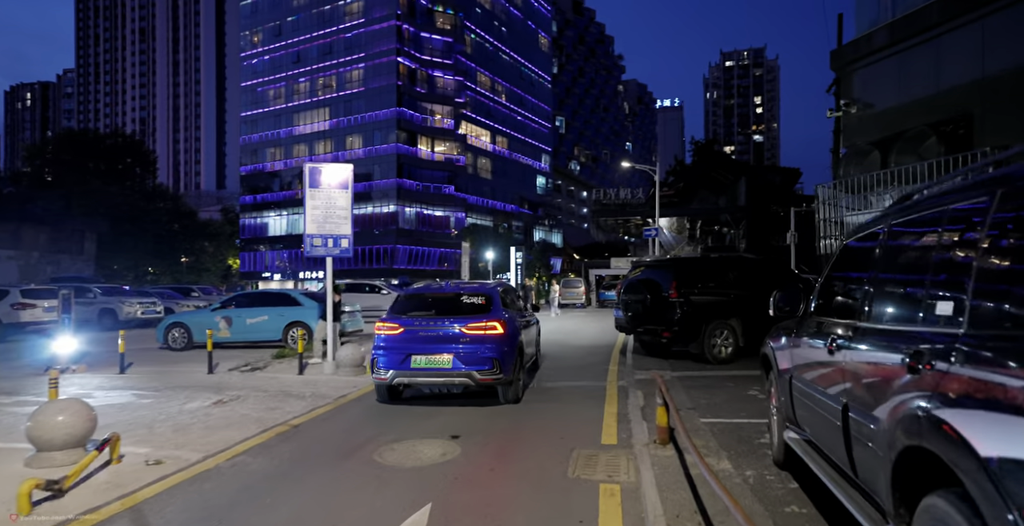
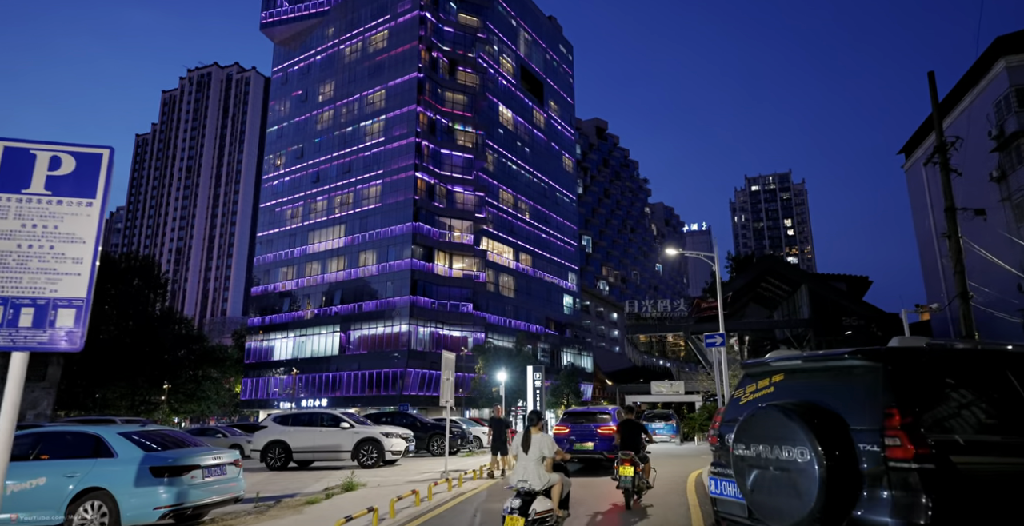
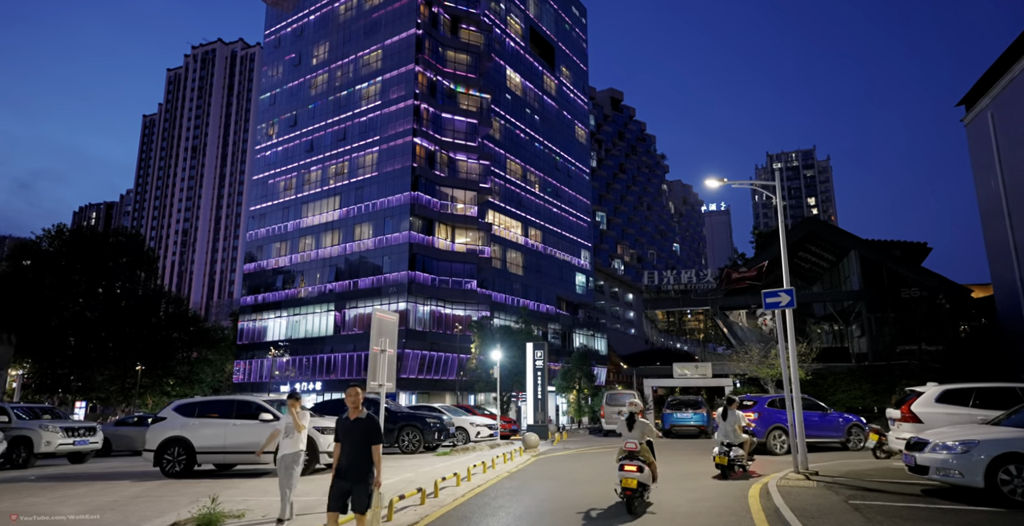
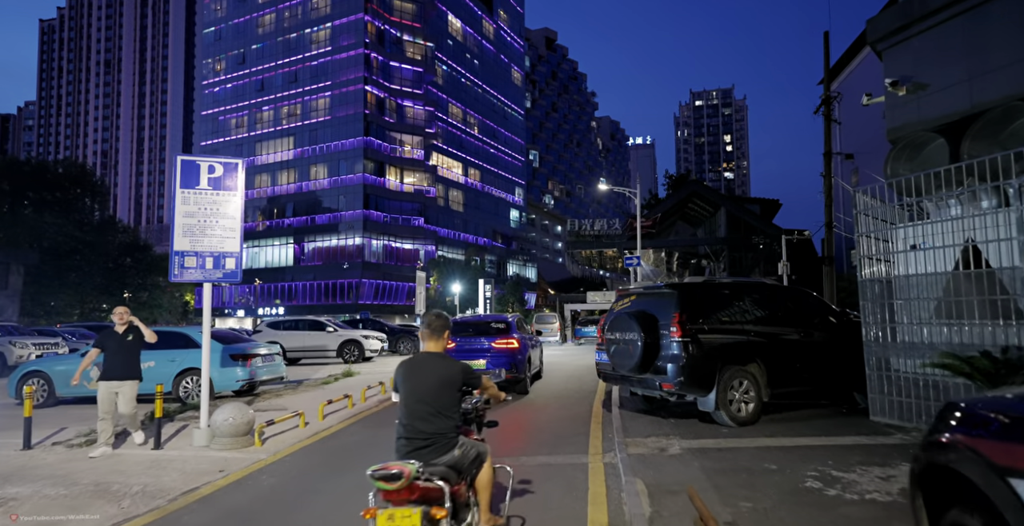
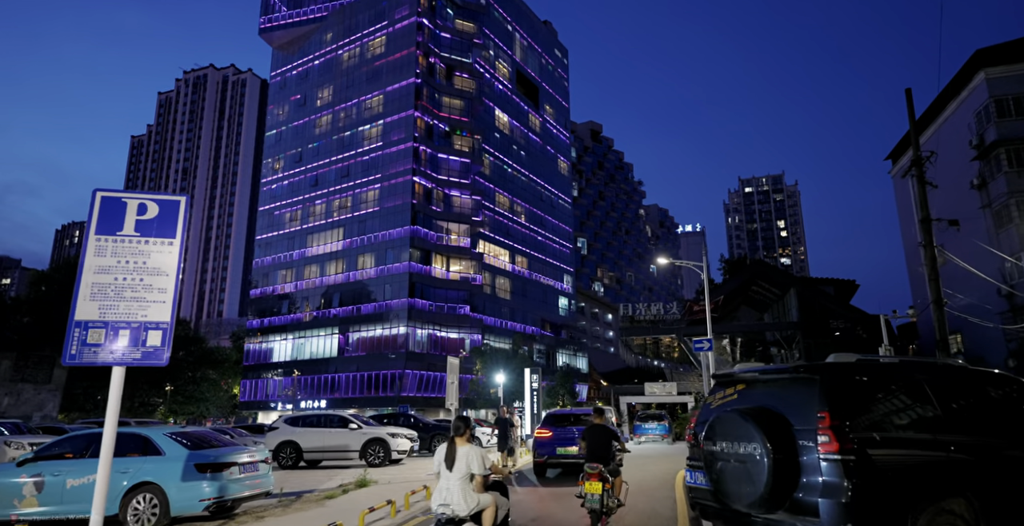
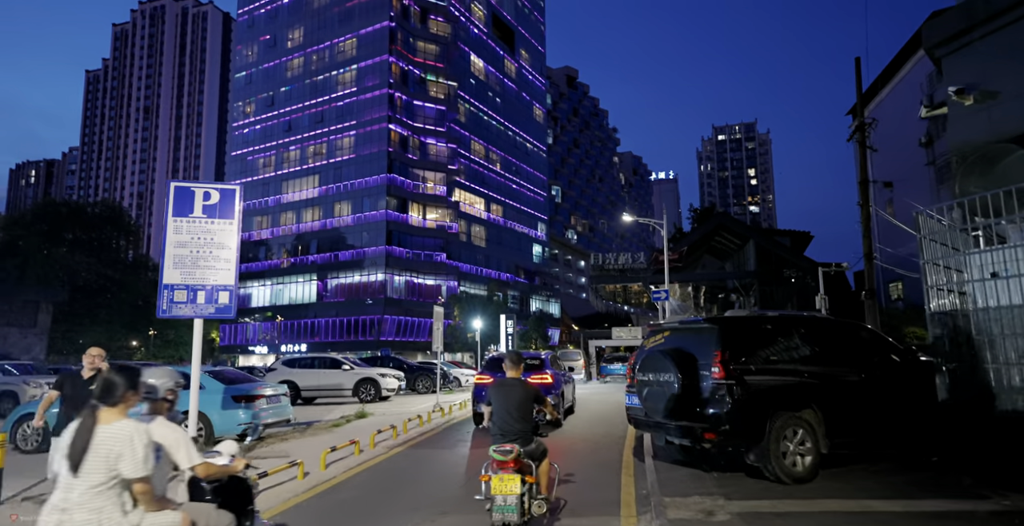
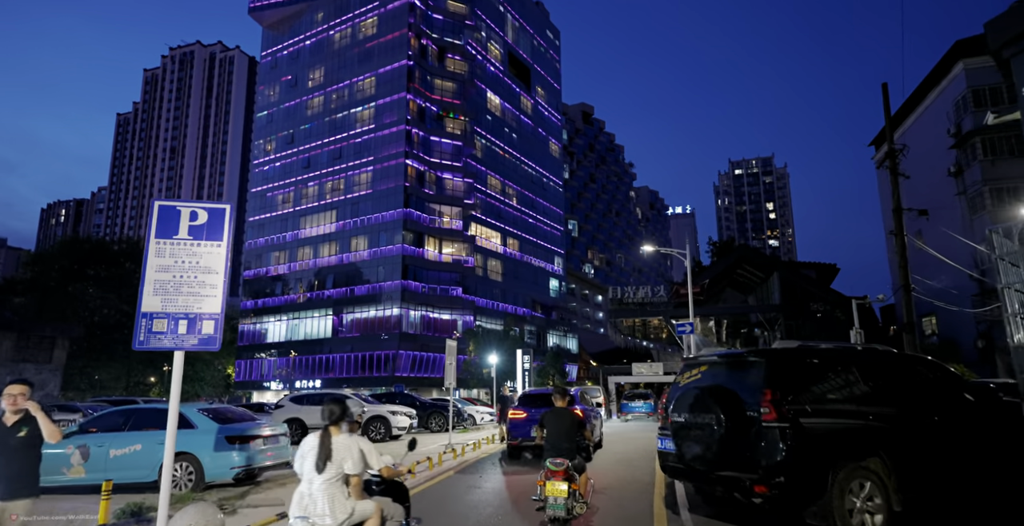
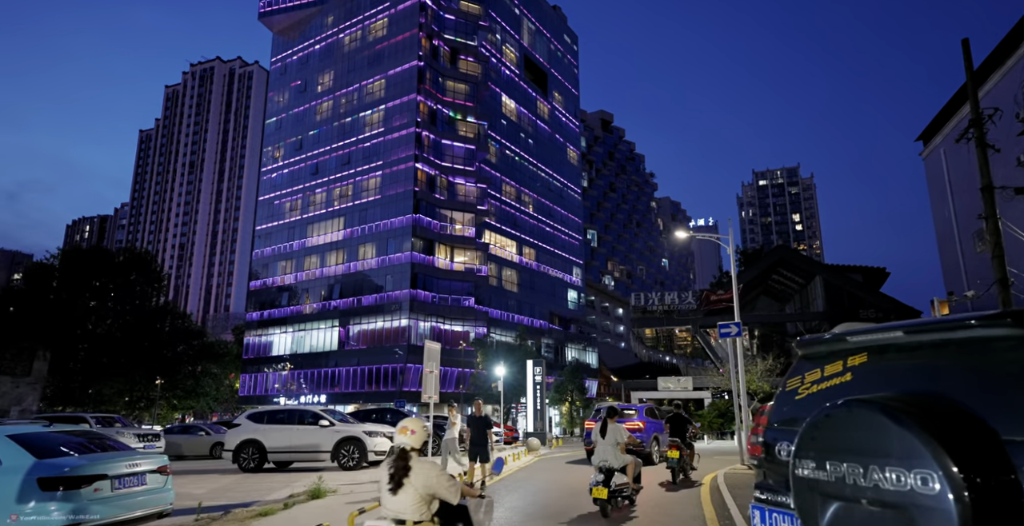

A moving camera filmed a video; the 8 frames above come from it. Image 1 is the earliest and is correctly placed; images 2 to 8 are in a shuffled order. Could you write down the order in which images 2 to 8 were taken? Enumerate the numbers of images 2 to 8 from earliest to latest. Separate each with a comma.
4, 6, 7, 5, 2, 8, 3
